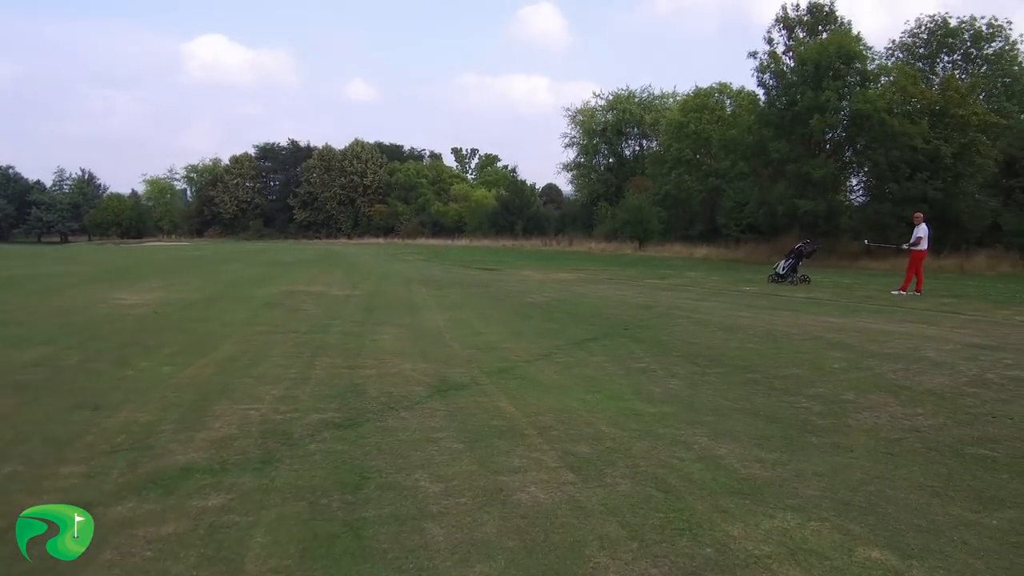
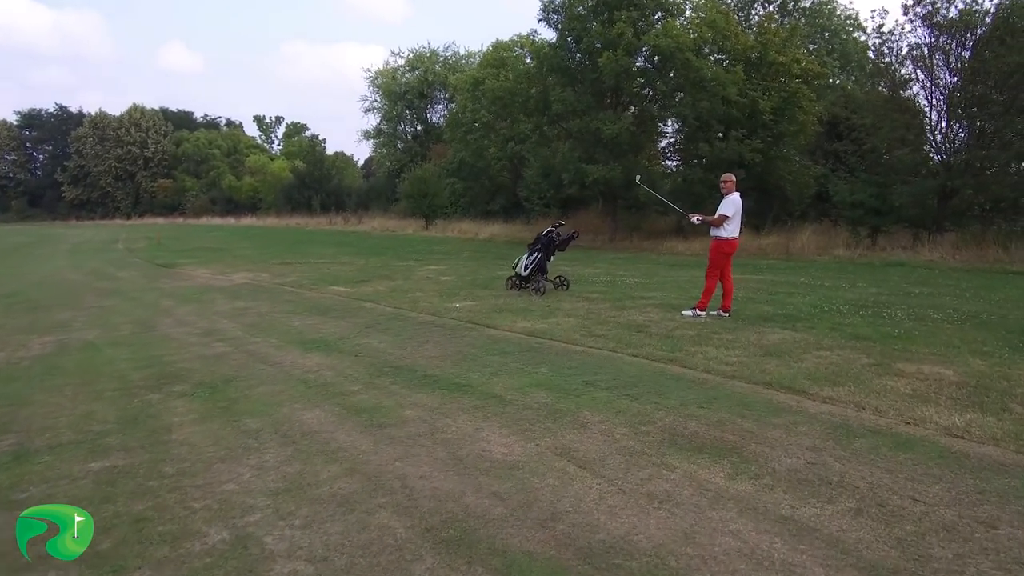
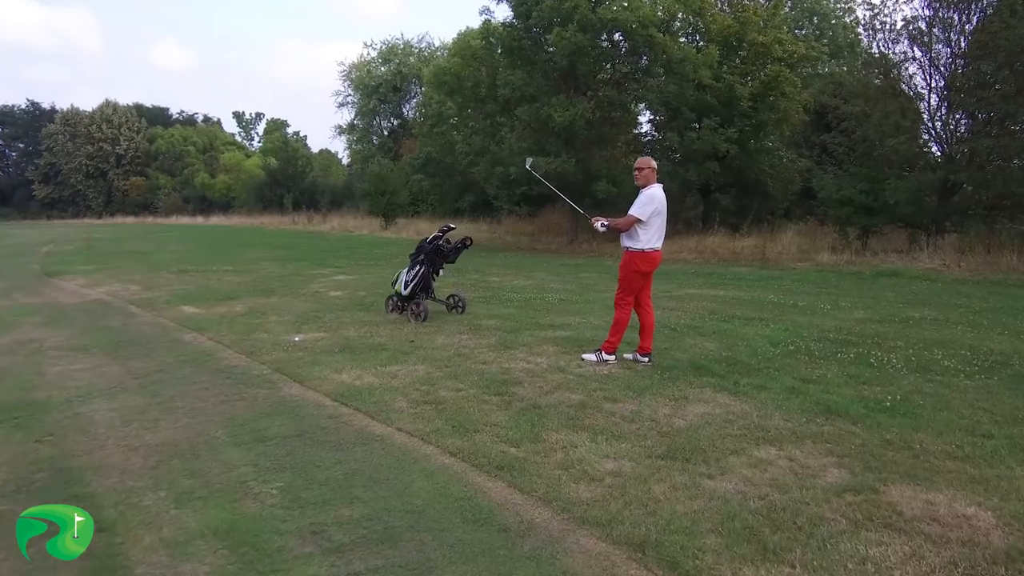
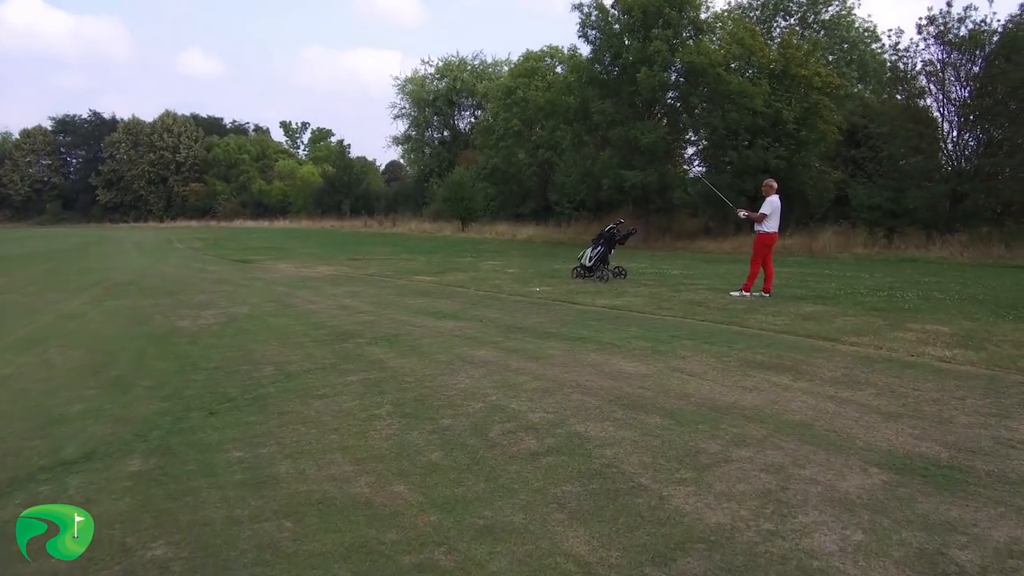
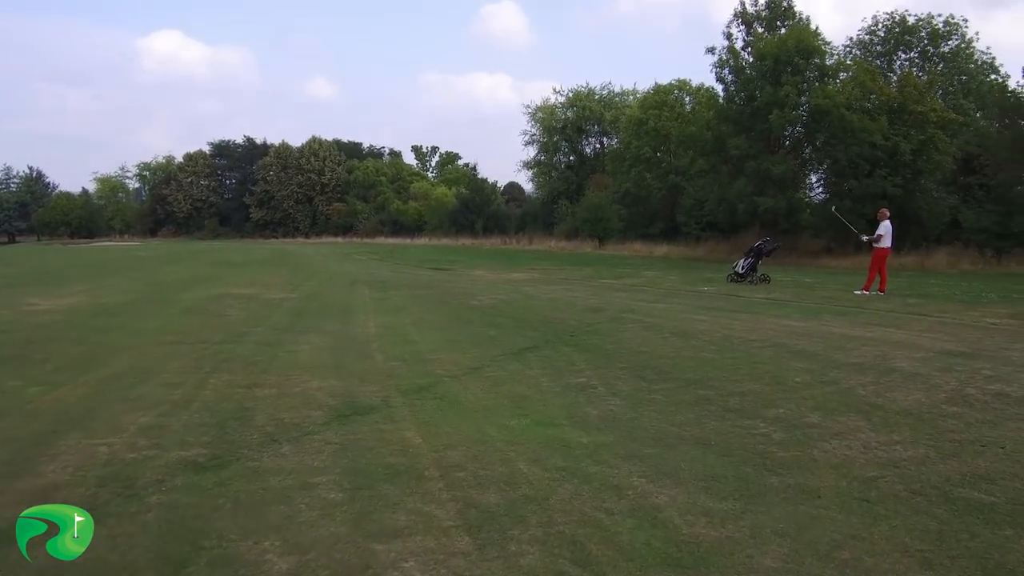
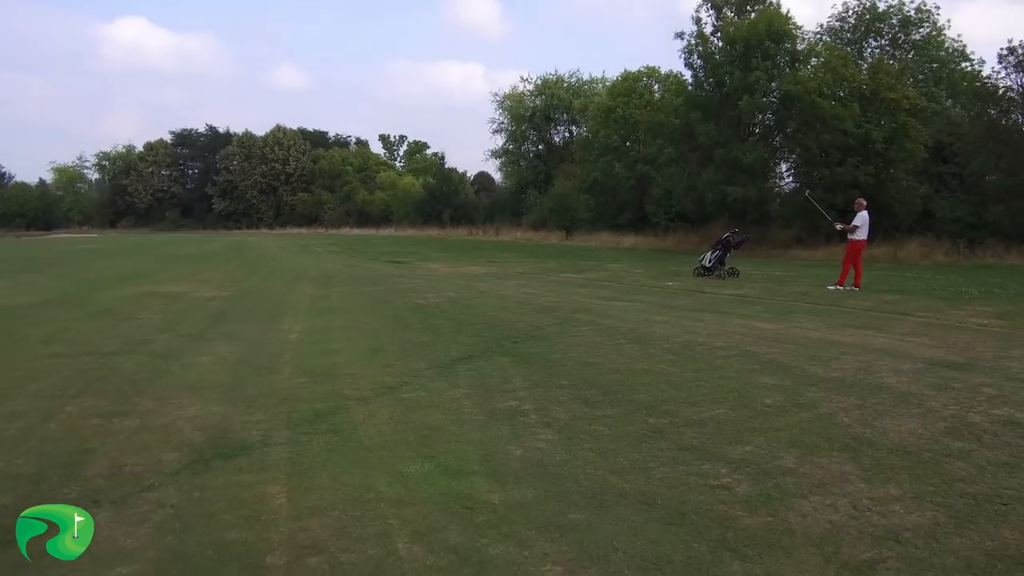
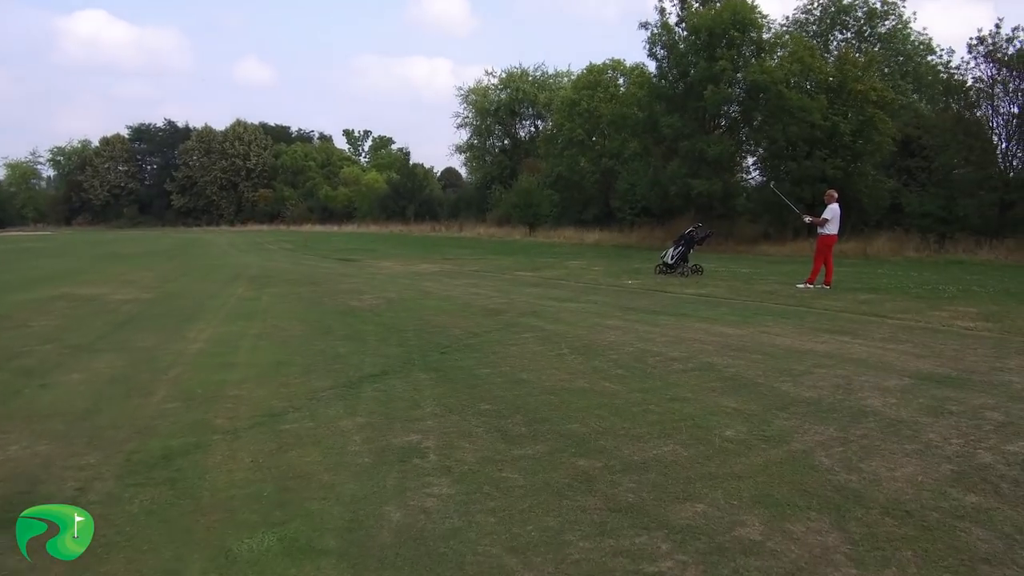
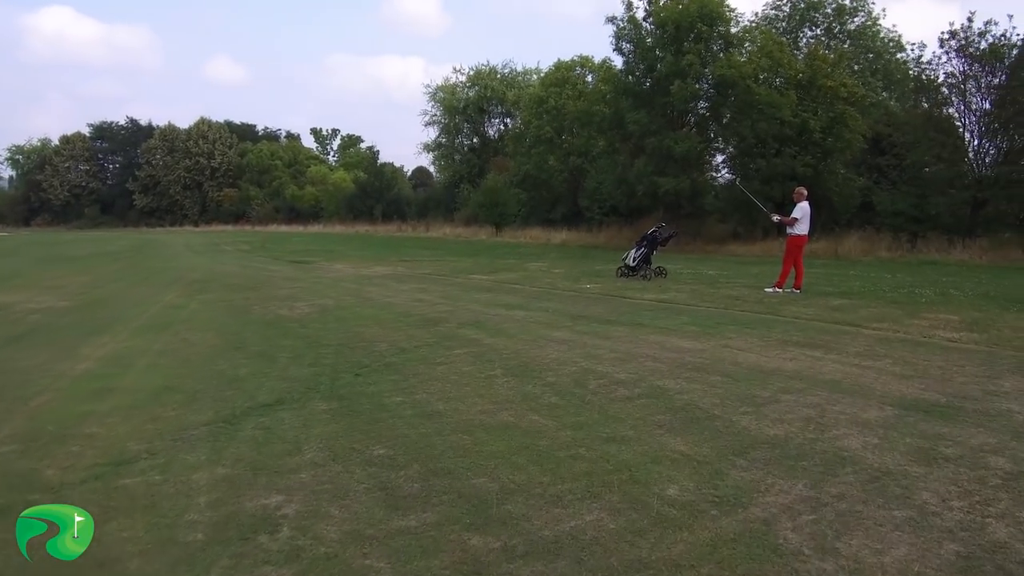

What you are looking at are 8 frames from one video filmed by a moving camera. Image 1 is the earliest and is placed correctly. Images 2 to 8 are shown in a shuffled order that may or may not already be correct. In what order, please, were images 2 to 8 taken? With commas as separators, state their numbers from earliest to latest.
5, 6, 7, 8, 4, 2, 3
